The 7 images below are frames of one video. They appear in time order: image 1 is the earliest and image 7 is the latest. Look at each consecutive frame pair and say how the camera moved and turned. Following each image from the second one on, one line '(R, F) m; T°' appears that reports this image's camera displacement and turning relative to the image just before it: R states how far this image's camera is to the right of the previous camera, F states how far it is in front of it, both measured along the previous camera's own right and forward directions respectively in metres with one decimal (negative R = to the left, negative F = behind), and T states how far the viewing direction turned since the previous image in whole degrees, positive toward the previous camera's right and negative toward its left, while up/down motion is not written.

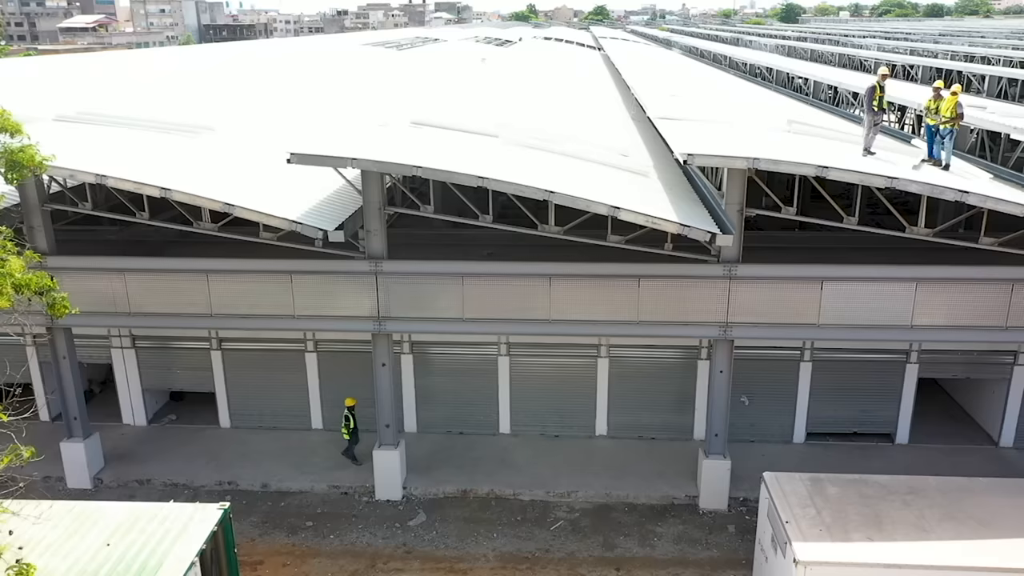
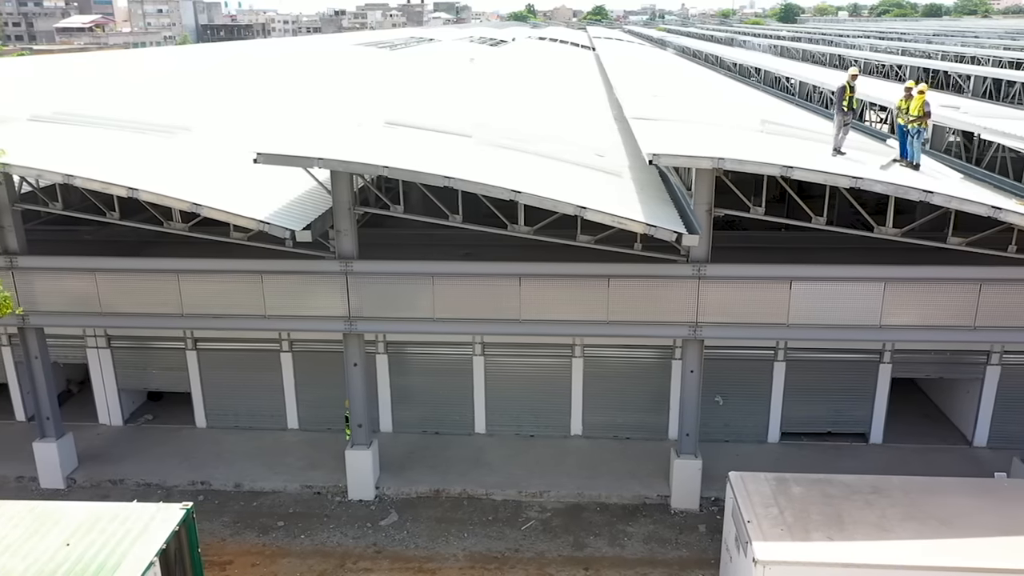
(+0.5, 0.0) m; 0°
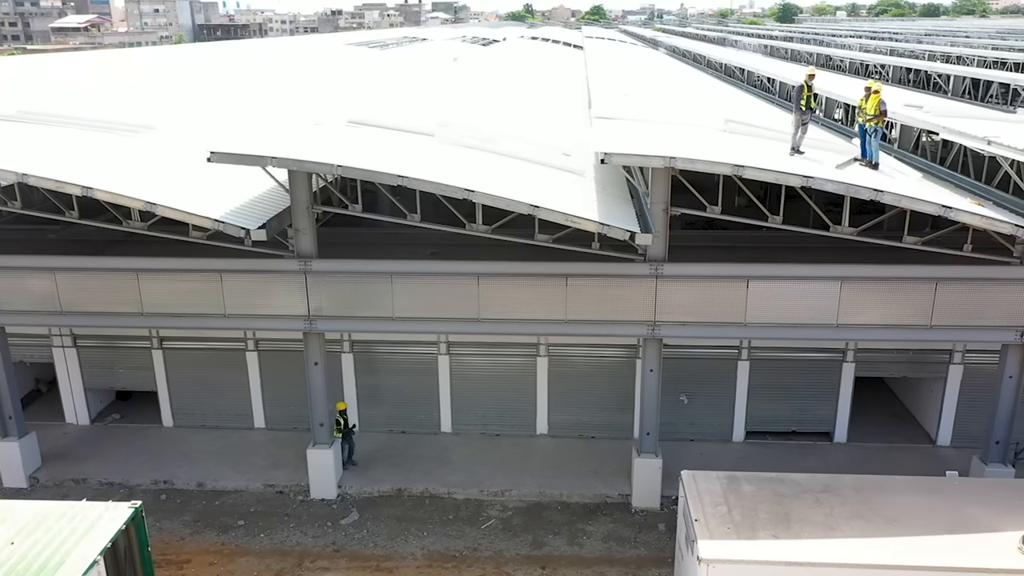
(+0.7, 0.0) m; 0°
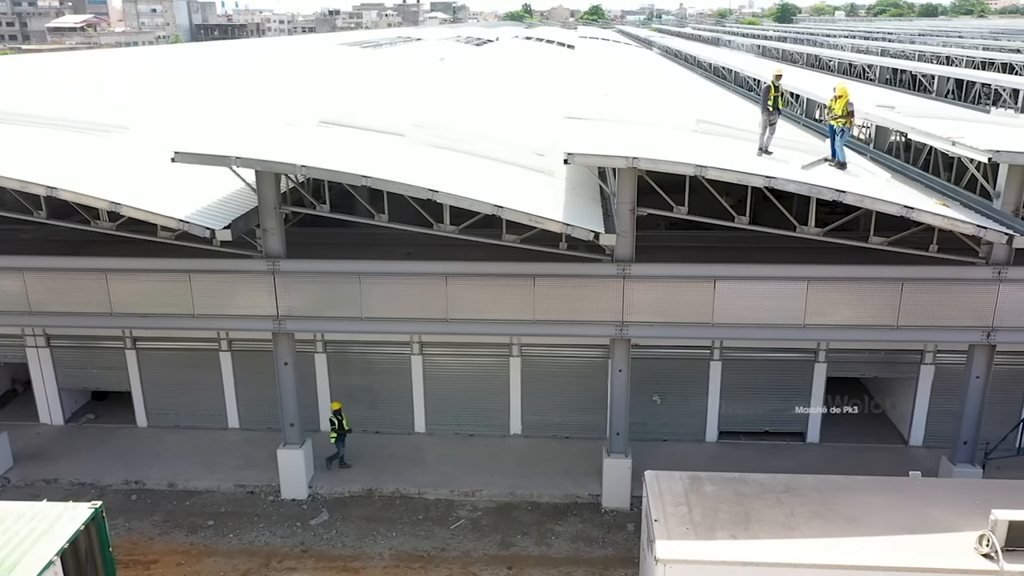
(+0.6, 0.0) m; 0°
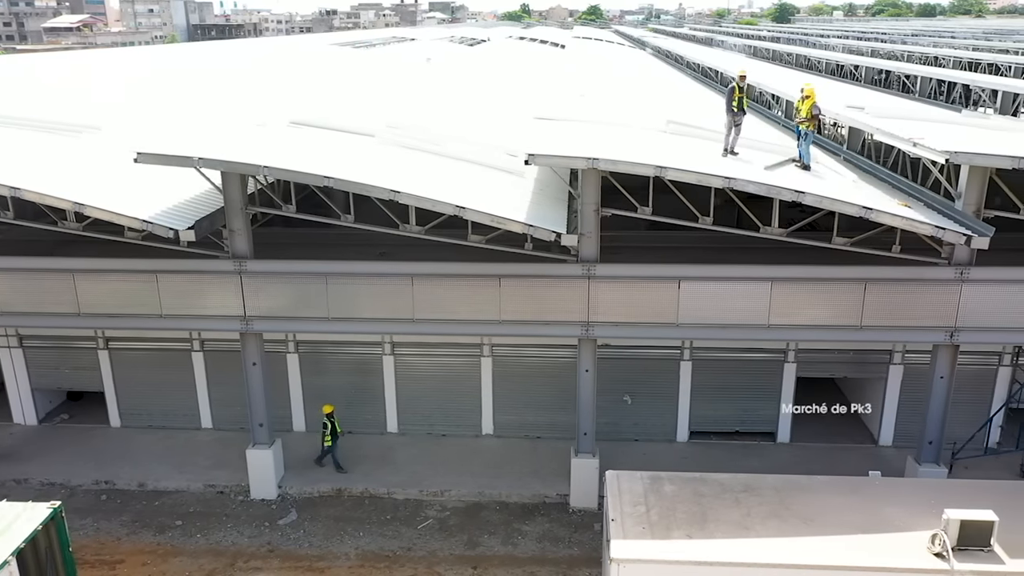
(+0.6, 0.0) m; 0°
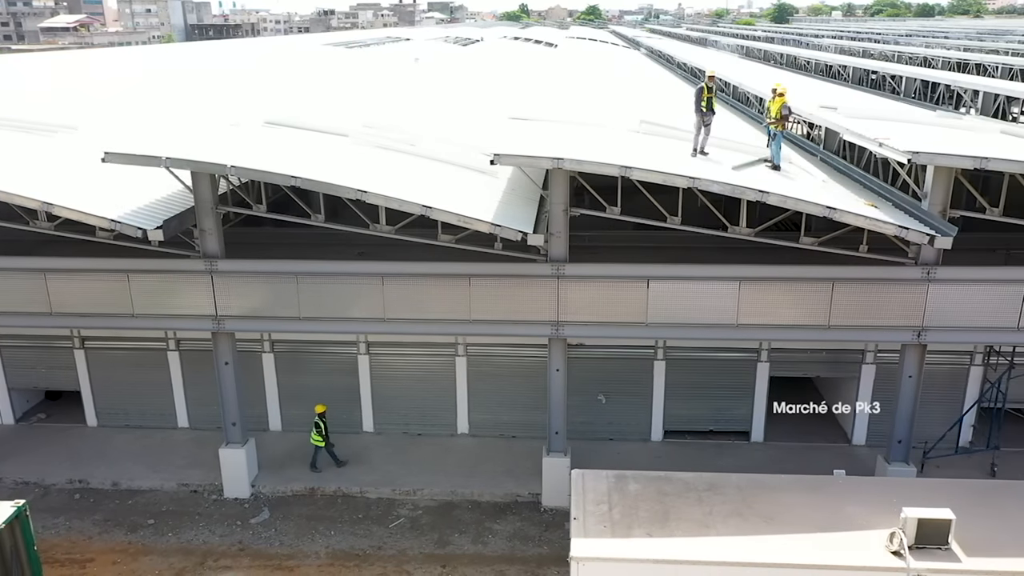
(+0.5, 0.0) m; 0°
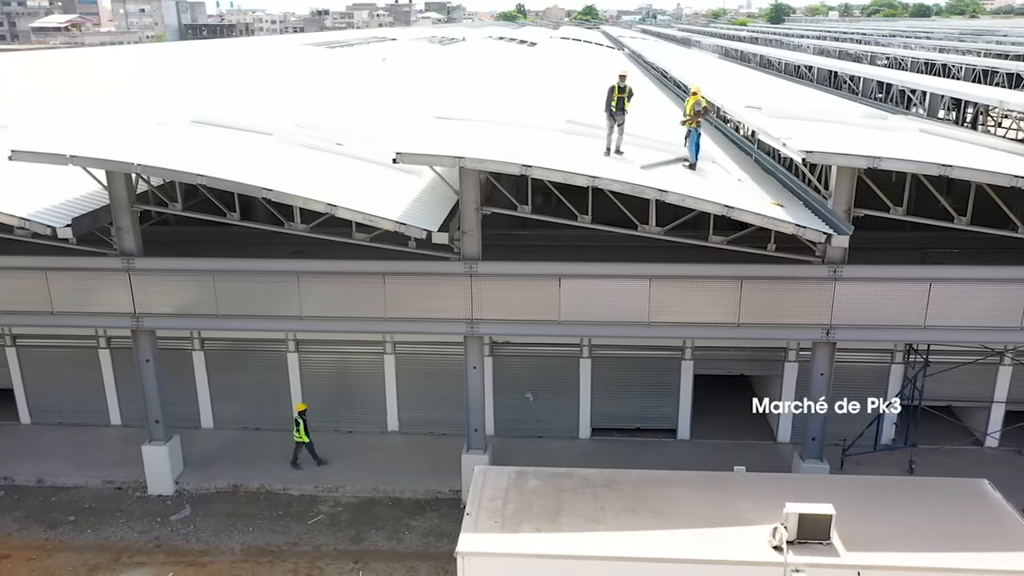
(+1.5, -0.1) m; 0°
